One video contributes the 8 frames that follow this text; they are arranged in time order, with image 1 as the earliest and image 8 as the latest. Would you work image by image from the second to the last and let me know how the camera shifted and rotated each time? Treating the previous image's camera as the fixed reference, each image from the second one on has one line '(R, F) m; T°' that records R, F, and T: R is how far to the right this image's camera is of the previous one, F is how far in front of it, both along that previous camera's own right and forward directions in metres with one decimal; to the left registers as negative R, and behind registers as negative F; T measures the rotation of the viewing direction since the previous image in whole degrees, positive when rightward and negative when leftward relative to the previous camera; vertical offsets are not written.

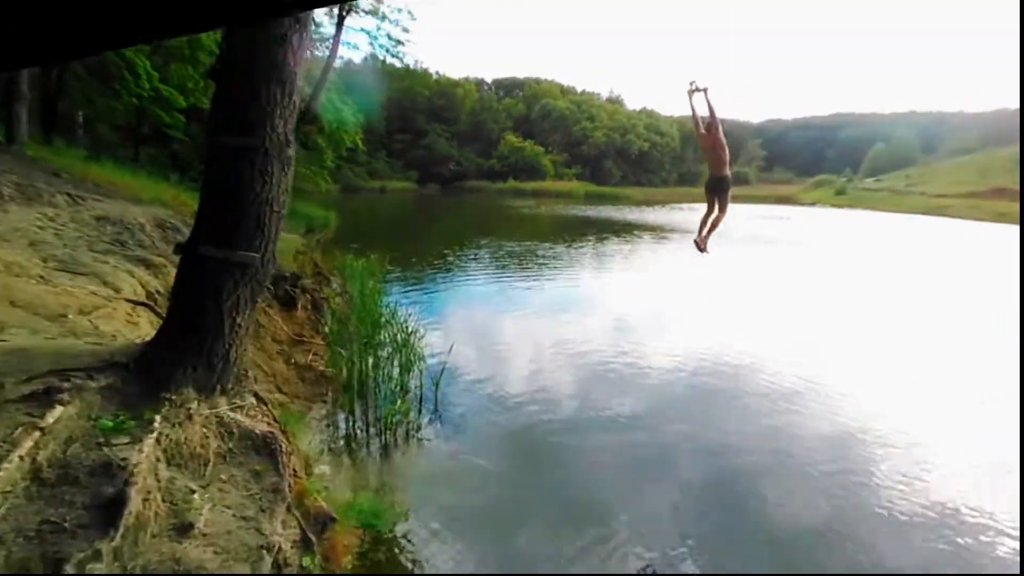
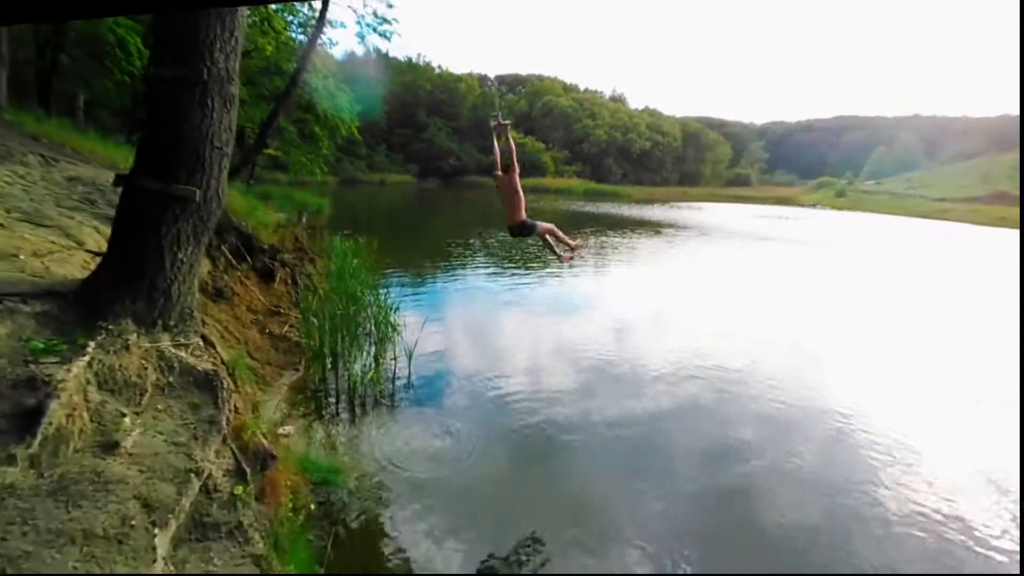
(+0.1, 0.0) m; 0°
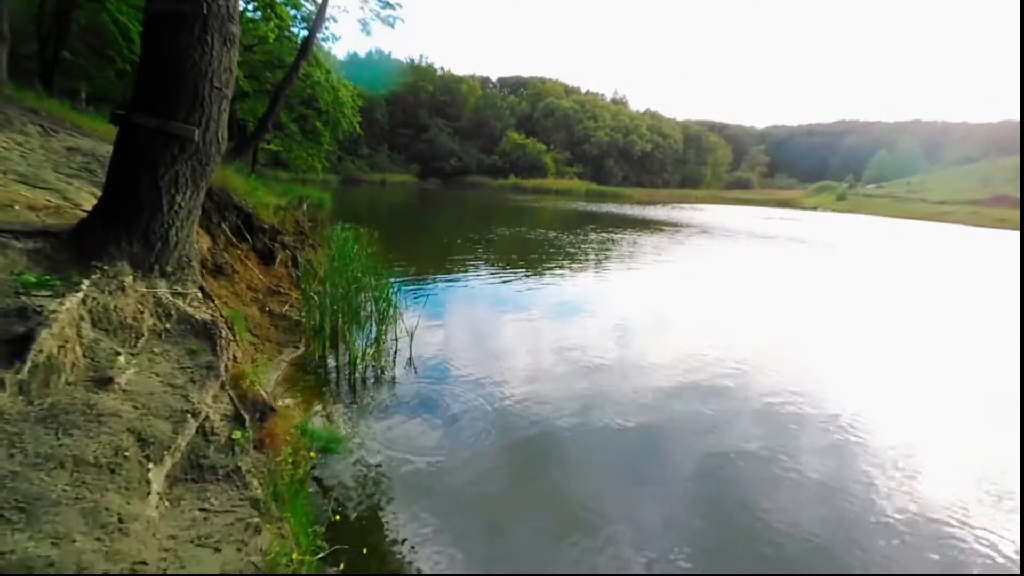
(0.0, 0.0) m; 0°
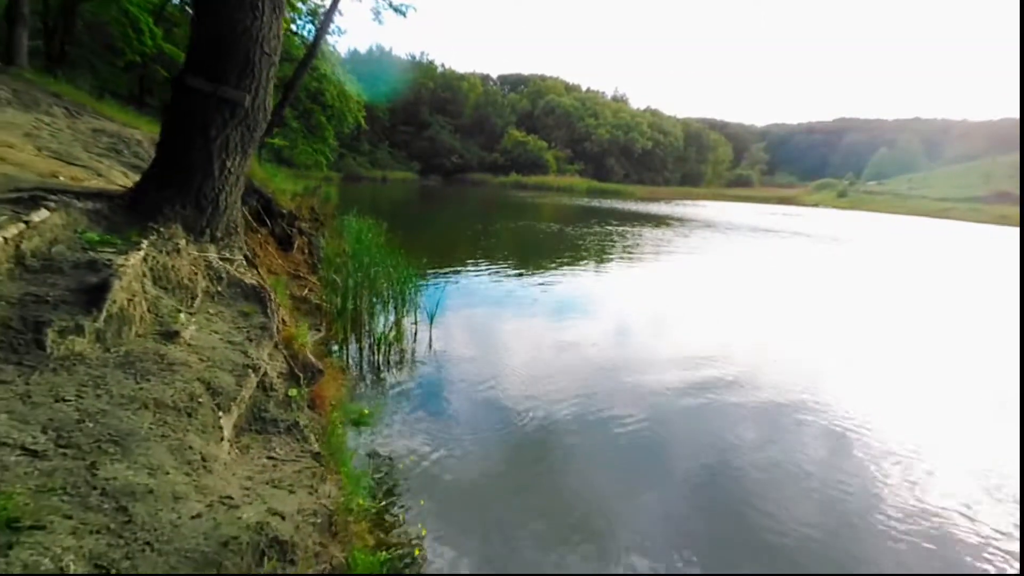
(-0.1, 0.0) m; 0°
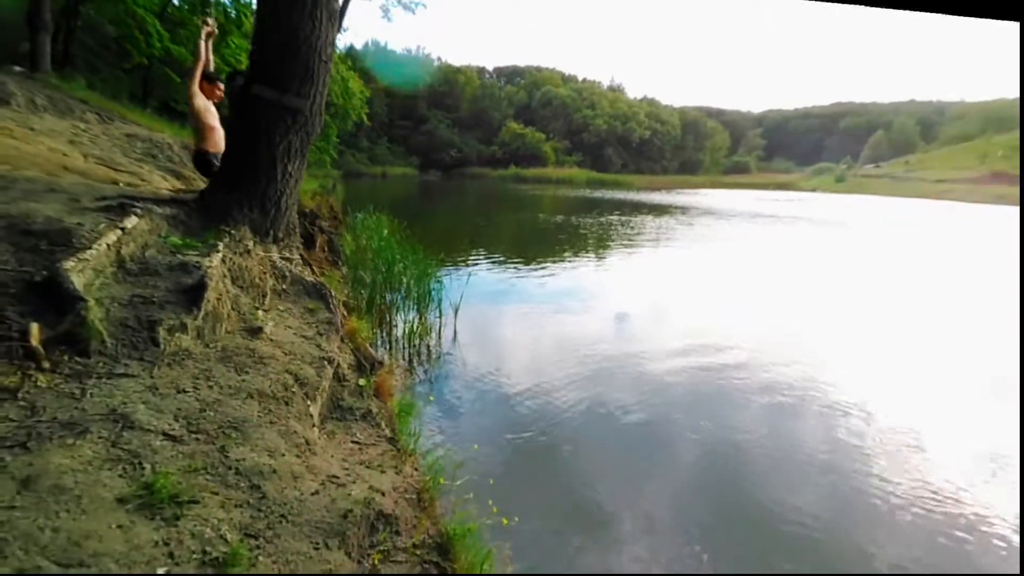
(-0.1, 0.0) m; 0°
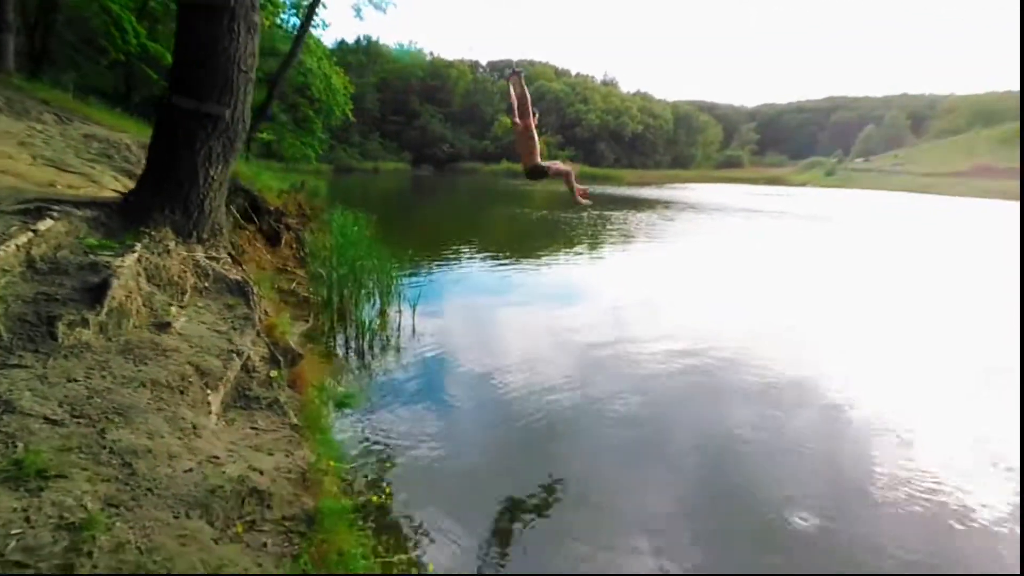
(-0.7, -0.6) m; +1°
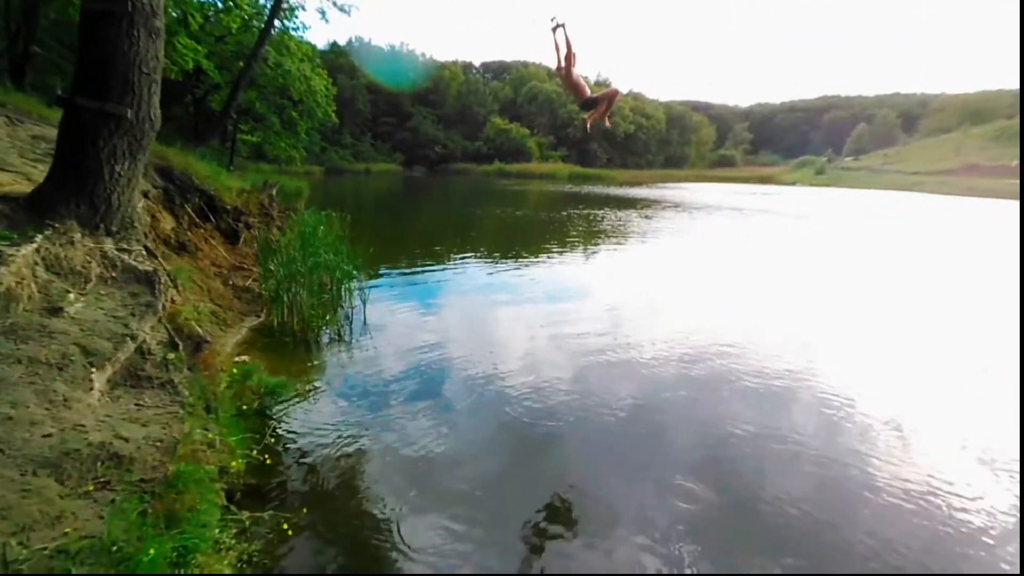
(0.0, +0.2) m; +1°
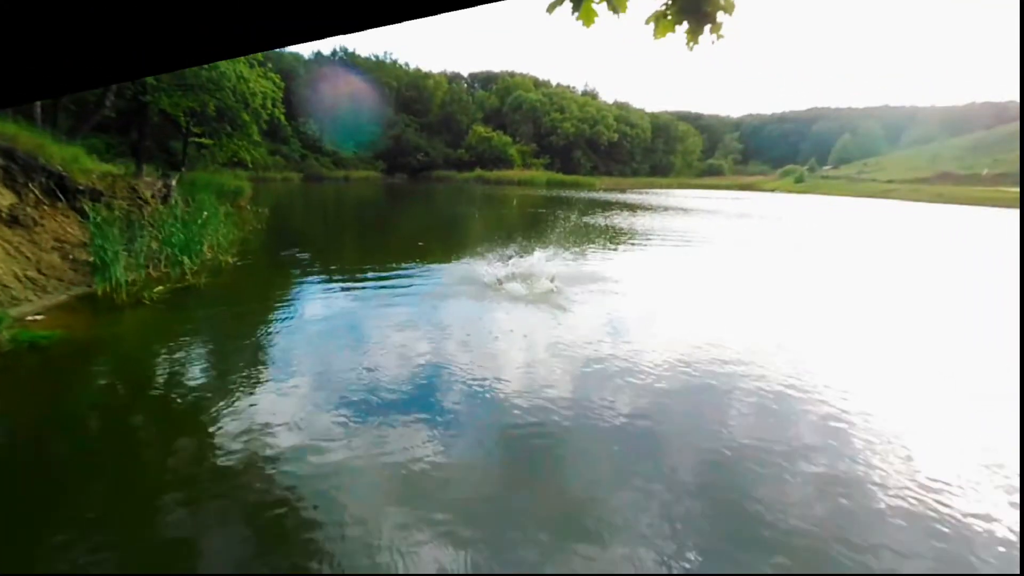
(-0.9, +0.2) m; +2°
